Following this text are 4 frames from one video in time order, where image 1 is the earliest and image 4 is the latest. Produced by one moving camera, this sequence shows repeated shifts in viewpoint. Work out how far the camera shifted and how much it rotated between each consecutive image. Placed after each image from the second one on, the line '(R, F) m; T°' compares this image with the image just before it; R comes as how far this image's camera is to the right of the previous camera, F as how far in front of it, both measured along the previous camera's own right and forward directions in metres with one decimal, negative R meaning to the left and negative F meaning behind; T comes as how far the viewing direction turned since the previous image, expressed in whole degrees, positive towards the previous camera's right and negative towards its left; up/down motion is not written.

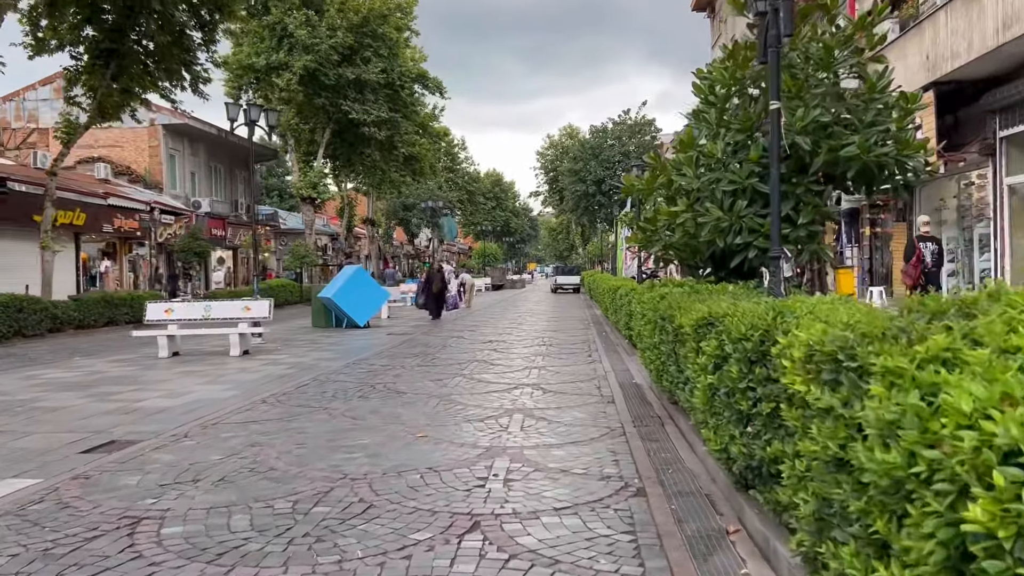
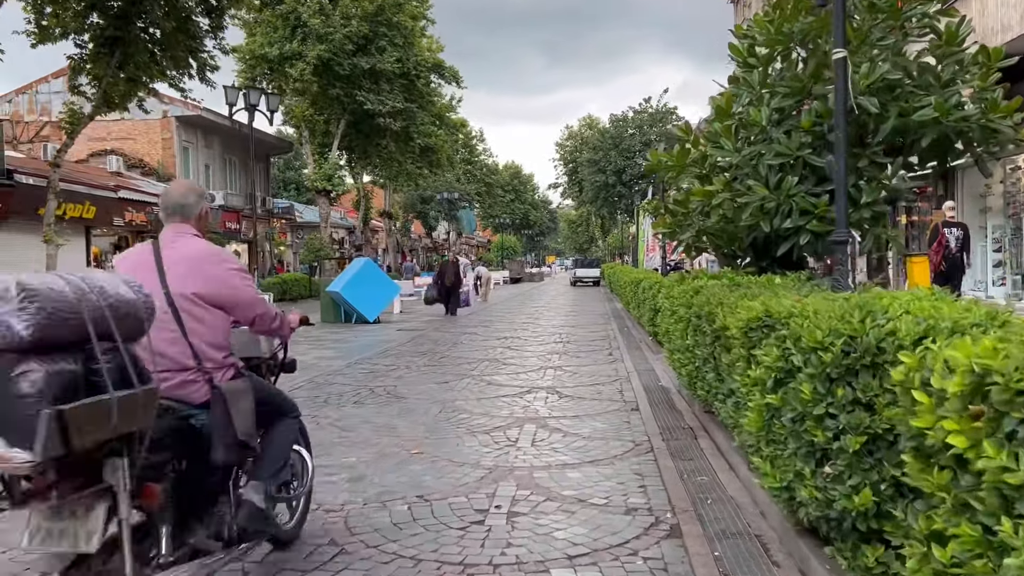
(+0.1, +1.0) m; -1°
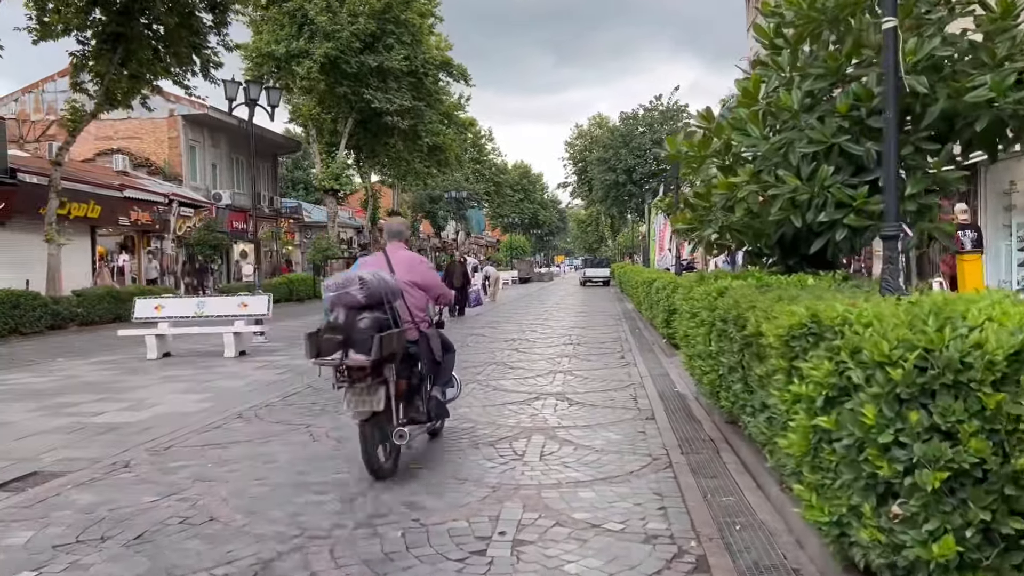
(0.0, +0.5) m; -1°
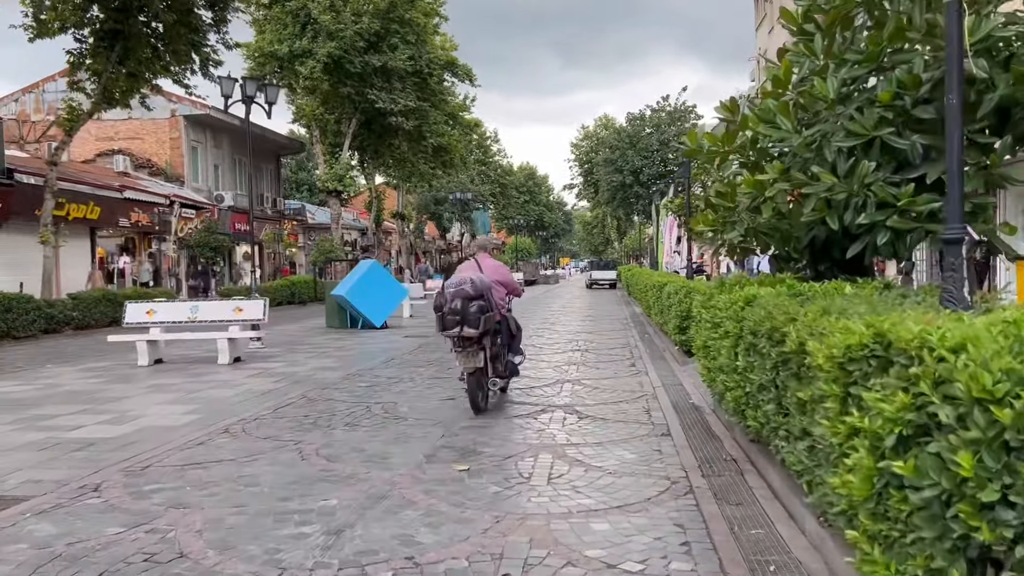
(0.0, +0.5) m; 0°
